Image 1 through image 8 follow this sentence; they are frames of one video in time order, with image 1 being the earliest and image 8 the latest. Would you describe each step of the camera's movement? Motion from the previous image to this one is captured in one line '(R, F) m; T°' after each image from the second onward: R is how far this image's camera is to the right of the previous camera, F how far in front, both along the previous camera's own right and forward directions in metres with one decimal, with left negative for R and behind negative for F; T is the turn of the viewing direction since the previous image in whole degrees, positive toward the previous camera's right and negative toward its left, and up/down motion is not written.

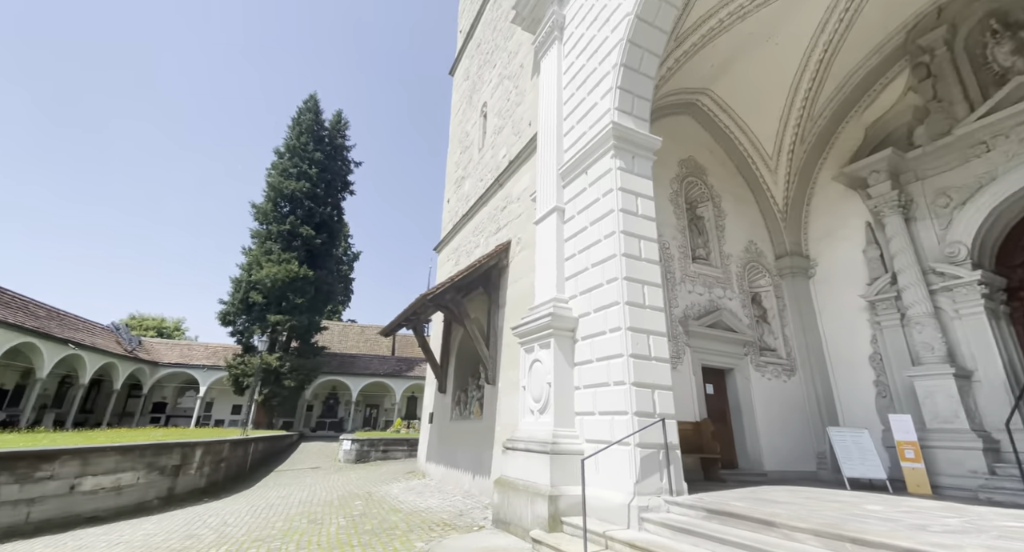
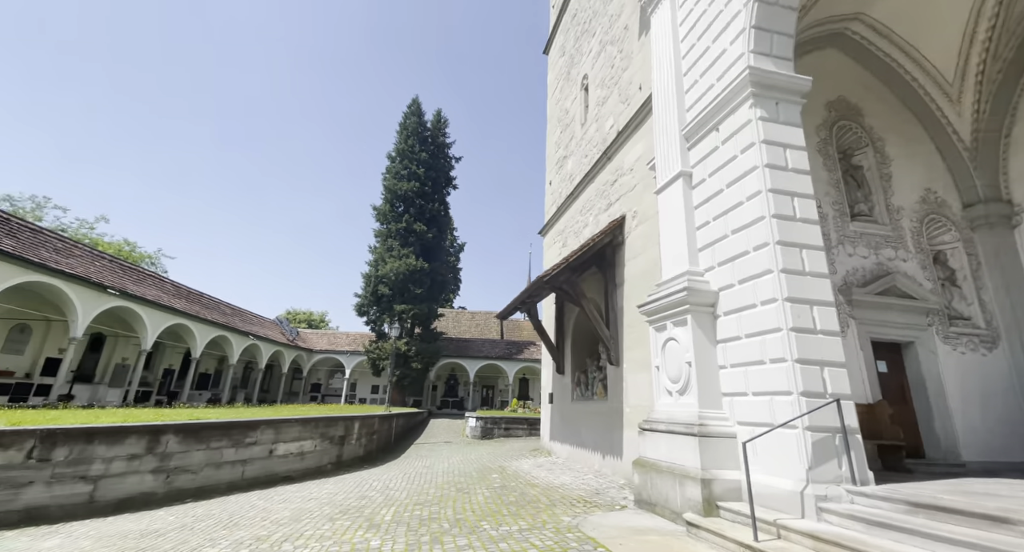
(-0.1, 0.0) m; -14°
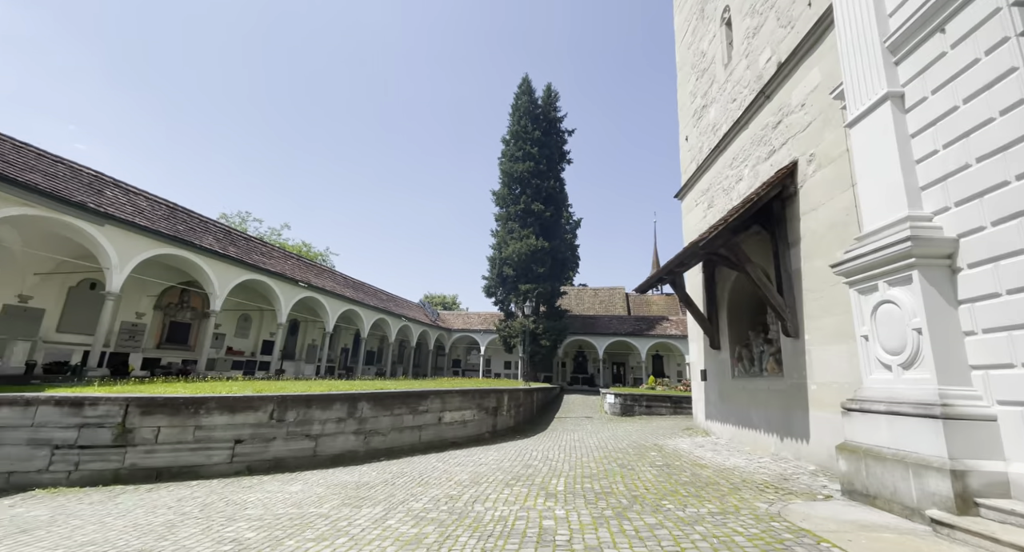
(-0.2, 0.0) m; -17°
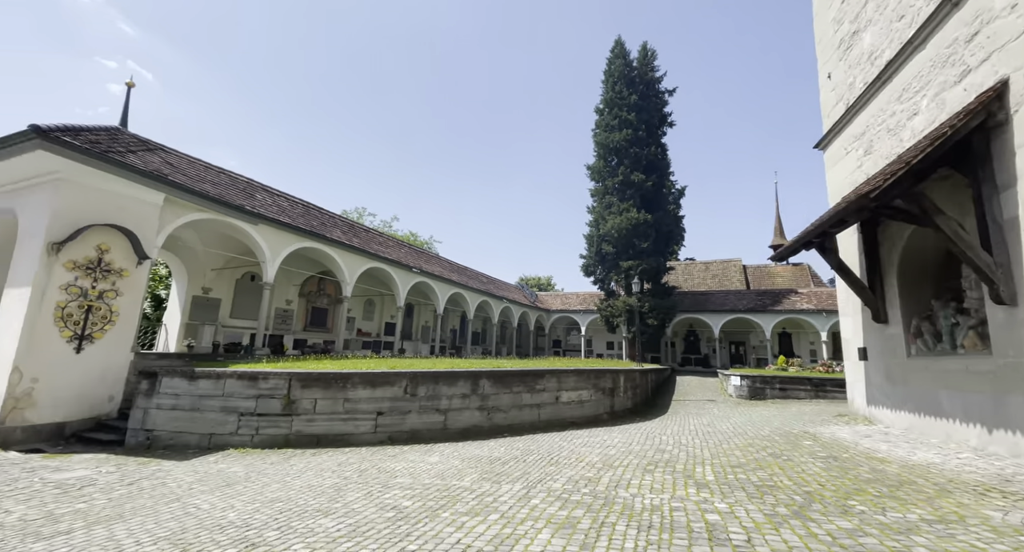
(-0.2, +0.1) m; -13°
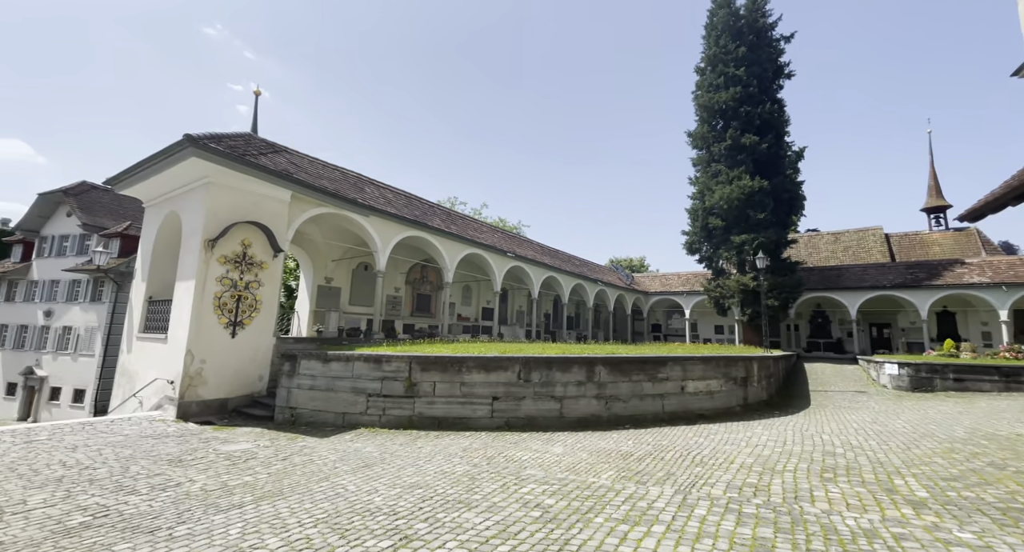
(-0.4, +0.3) m; -11°
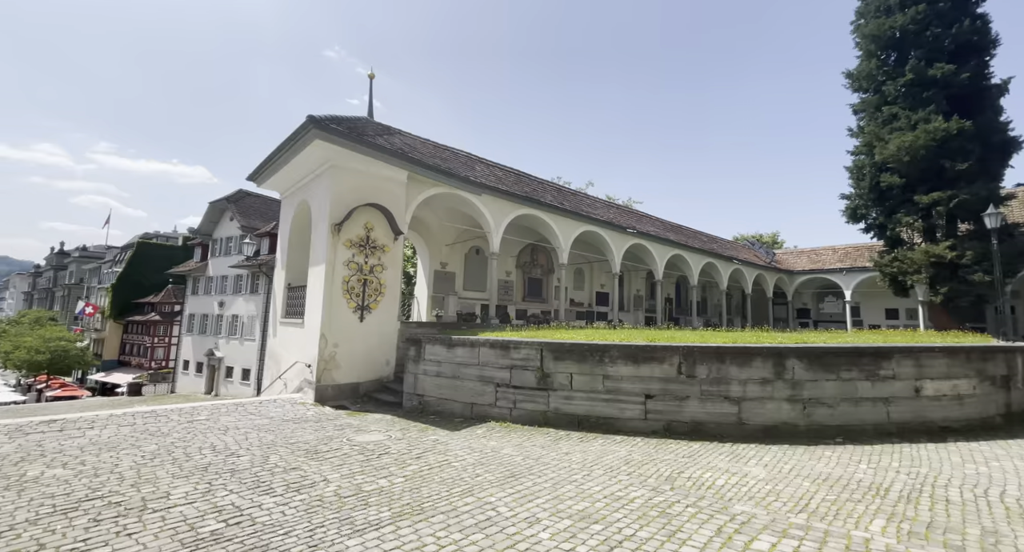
(-0.7, +1.2) m; -13°
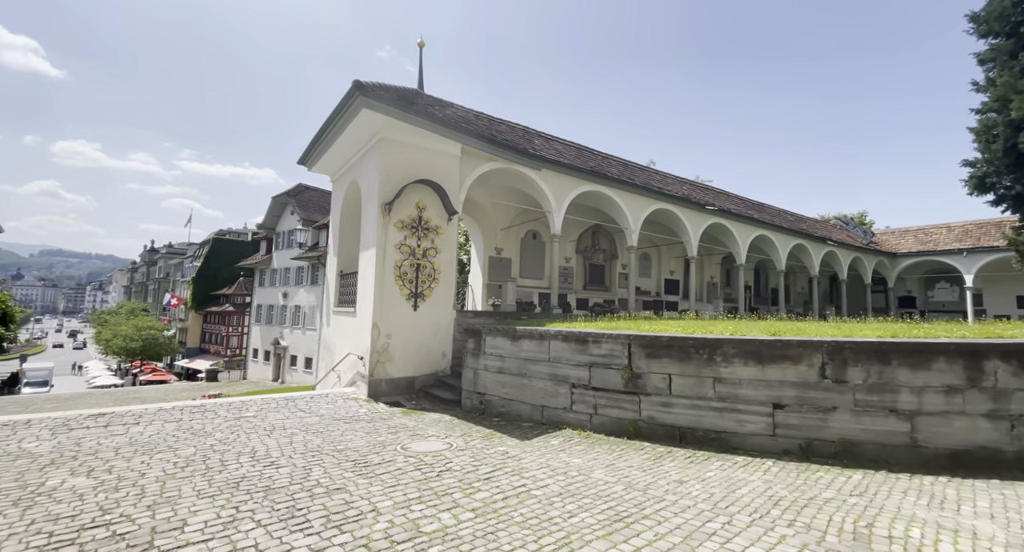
(-0.4, +1.3) m; -6°
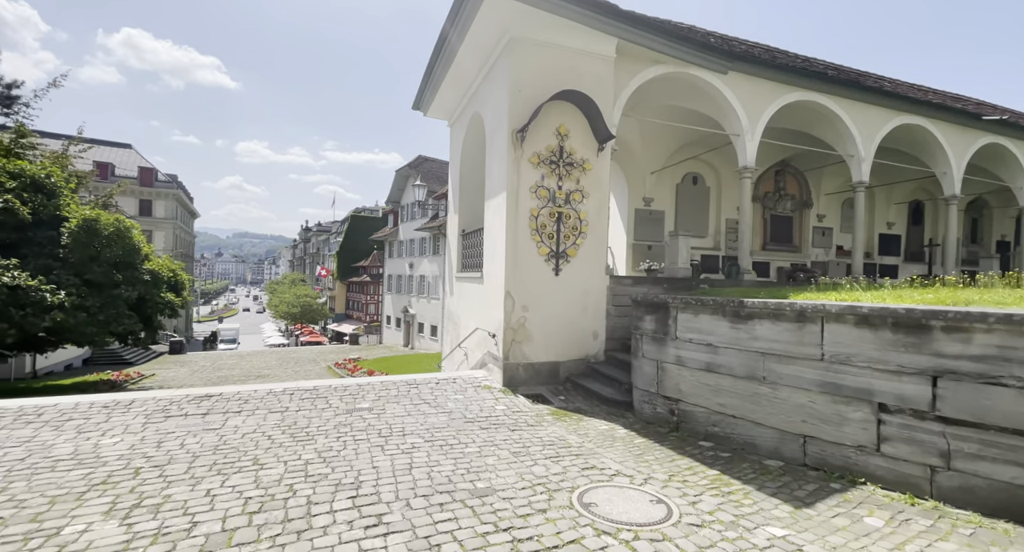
(-1.0, +2.6) m; -13°
